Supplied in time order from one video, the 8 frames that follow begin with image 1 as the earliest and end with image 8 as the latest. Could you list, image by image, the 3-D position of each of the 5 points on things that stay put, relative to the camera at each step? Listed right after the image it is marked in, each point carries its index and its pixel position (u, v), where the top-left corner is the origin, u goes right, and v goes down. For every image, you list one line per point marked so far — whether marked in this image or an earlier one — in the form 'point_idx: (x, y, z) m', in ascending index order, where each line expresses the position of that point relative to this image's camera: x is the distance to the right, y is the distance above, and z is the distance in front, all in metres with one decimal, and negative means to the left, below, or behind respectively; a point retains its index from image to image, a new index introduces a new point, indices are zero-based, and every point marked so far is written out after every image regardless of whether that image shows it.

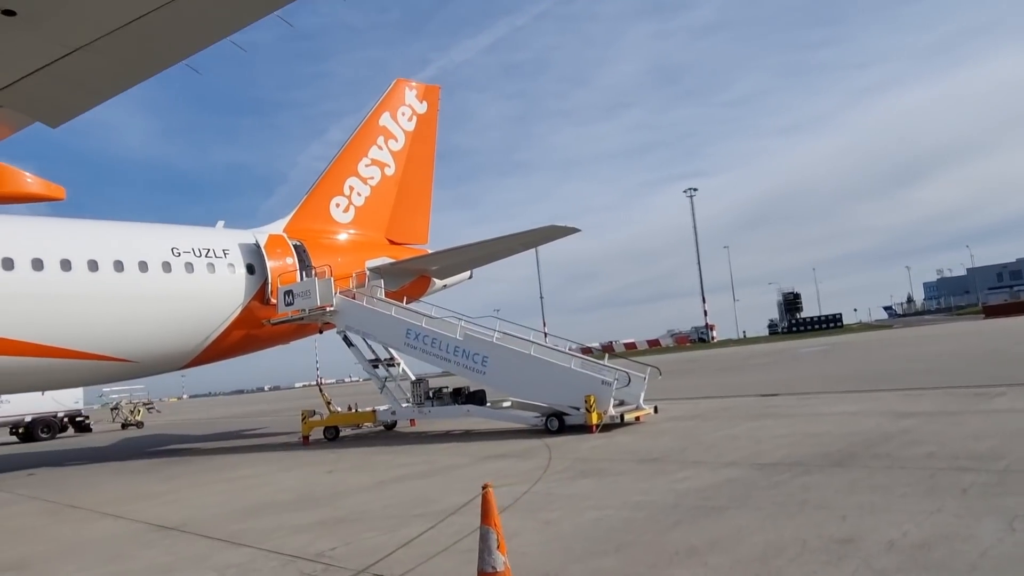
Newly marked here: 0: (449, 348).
0: (-1.3, -1.2, +15.5) m
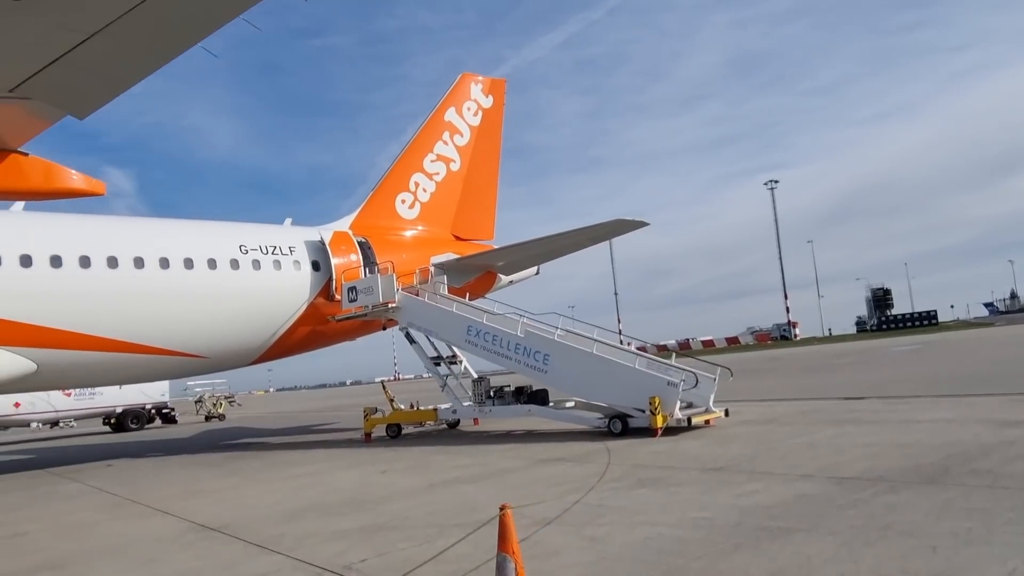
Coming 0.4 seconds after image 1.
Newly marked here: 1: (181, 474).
0: (0.0, -1.2, +15.0) m
1: (-6.0, -3.4, +13.4) m
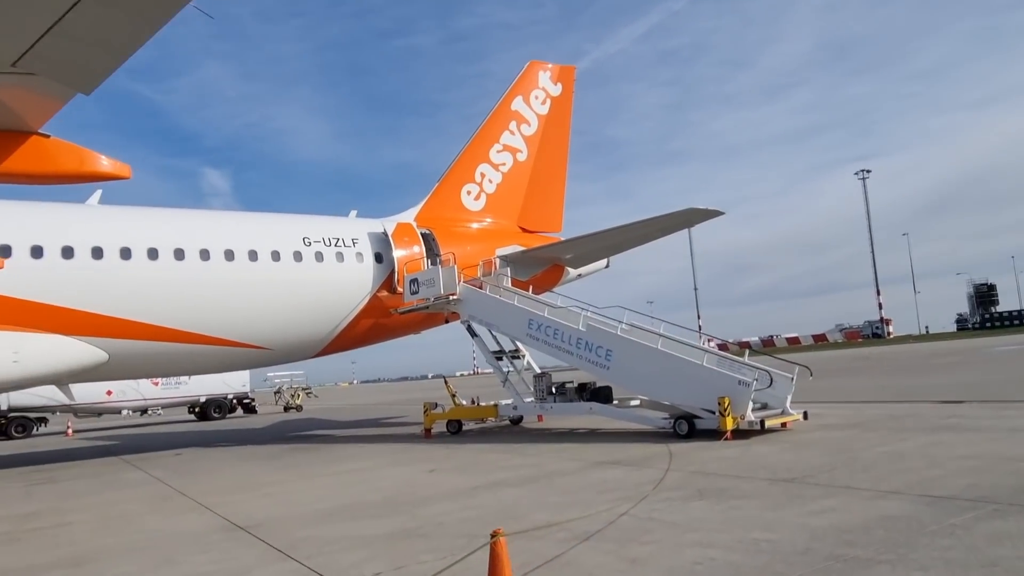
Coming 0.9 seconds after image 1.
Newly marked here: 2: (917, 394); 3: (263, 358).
0: (+1.2, -1.0, +14.3) m
1: (-5.0, -3.2, +13.3) m
2: (+9.9, -2.6, +18.1) m
3: (-6.1, -1.7, +17.9) m
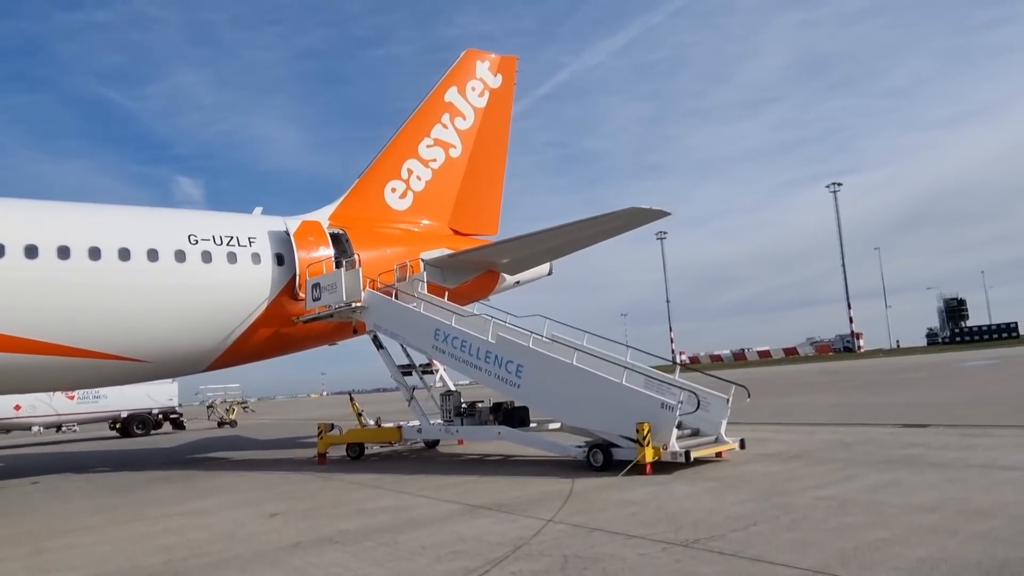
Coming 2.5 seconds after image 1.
0: (-0.5, -1.1, +12.4) m
1: (-6.7, -3.3, +11.1) m
2: (+8.1, -2.8, +16.3) m
3: (-7.9, -1.8, +15.7) m
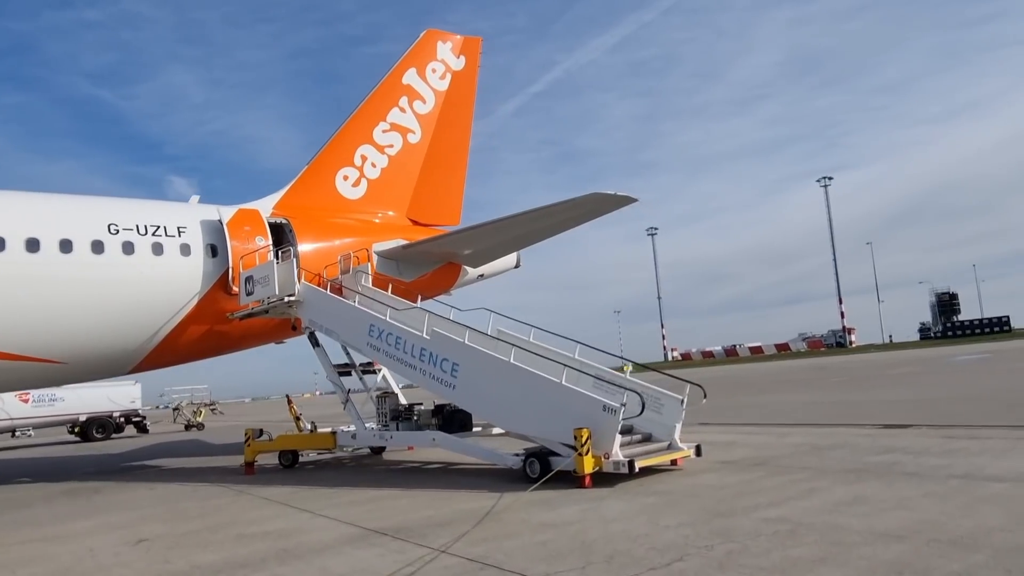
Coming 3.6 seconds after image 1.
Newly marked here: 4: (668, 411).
0: (-1.5, -0.9, +11.2) m
1: (-7.6, -3.1, +9.9) m
2: (+7.1, -2.6, +15.2) m
3: (-8.9, -1.7, +14.5) m
4: (+2.0, -1.6, +9.4) m
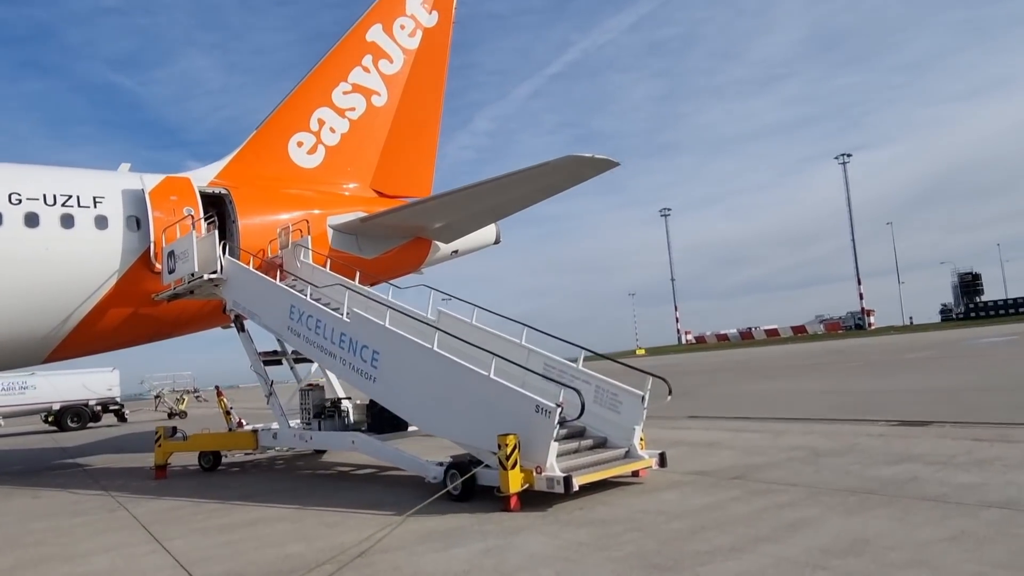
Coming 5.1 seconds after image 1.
0: (-2.3, -0.6, +9.4) m
1: (-8.4, -2.9, +8.3) m
2: (+6.5, -2.1, +13.2) m
3: (-9.6, -1.3, +12.9) m
4: (+1.2, -1.3, +7.6) m
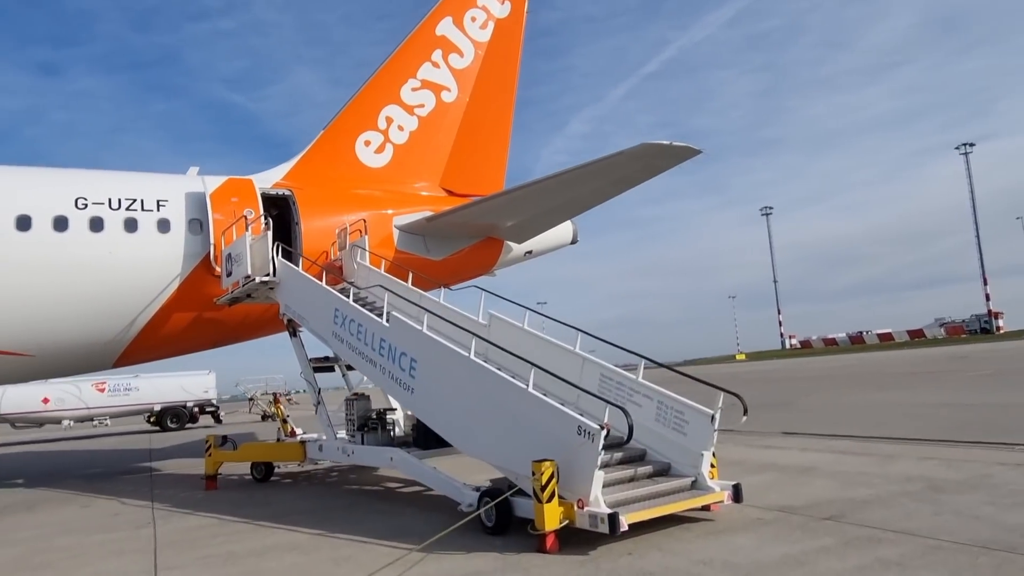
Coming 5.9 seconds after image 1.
0: (-1.6, -0.6, +8.6) m
1: (-7.8, -2.9, +8.3) m
2: (+7.6, -2.1, +11.3) m
3: (-8.4, -1.4, +13.0) m
4: (+1.6, -1.3, +6.4) m
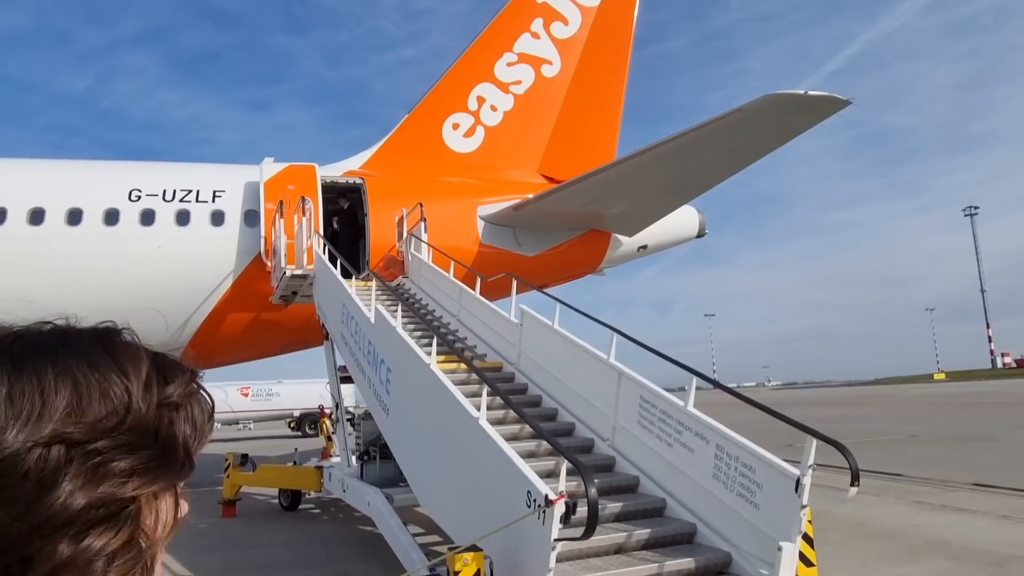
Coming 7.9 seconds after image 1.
0: (-1.3, -0.5, +6.6) m
1: (-7.4, -2.8, +7.7) m
2: (+8.2, -2.0, +7.1) m
3: (-6.9, -1.4, +12.4) m
4: (+1.3, -1.1, +3.7) m
